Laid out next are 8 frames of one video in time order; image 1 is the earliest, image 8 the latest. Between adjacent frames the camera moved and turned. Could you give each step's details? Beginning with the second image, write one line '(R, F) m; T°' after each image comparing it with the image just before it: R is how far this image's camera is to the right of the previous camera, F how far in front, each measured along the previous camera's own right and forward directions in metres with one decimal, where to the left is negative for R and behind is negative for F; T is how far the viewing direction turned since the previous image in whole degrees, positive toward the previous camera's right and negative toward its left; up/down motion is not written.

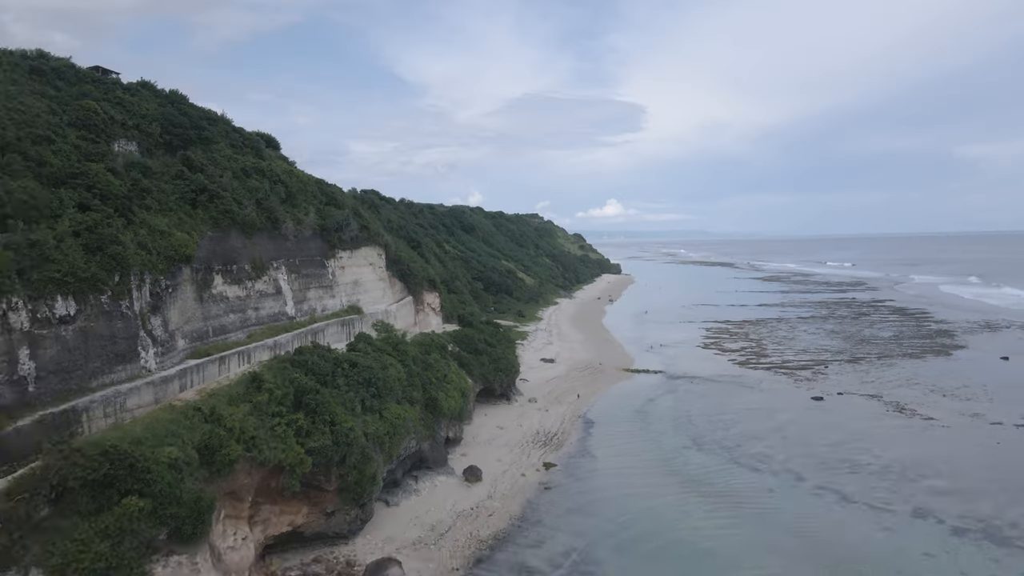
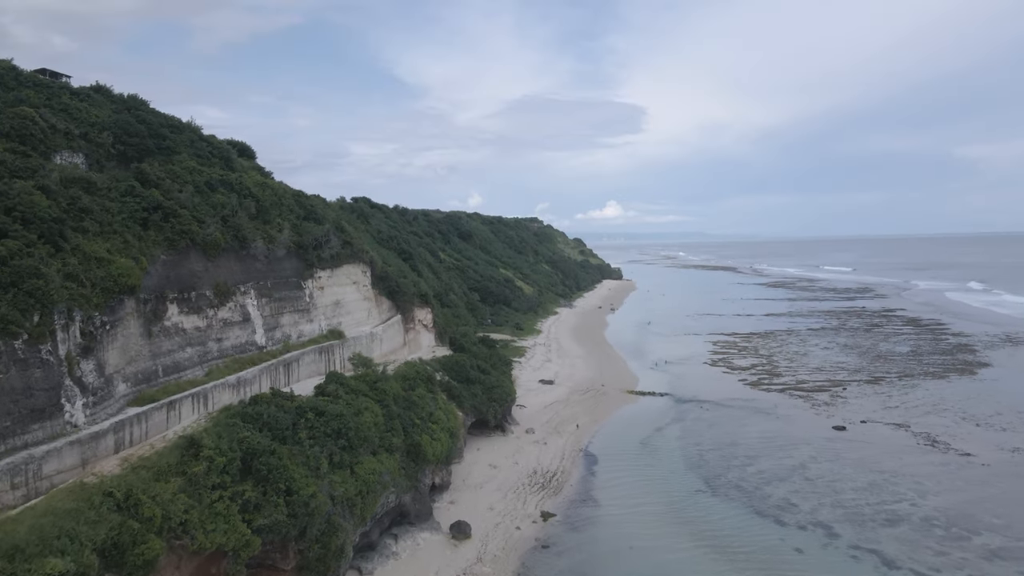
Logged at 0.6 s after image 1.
(+0.1, +1.6) m; 0°
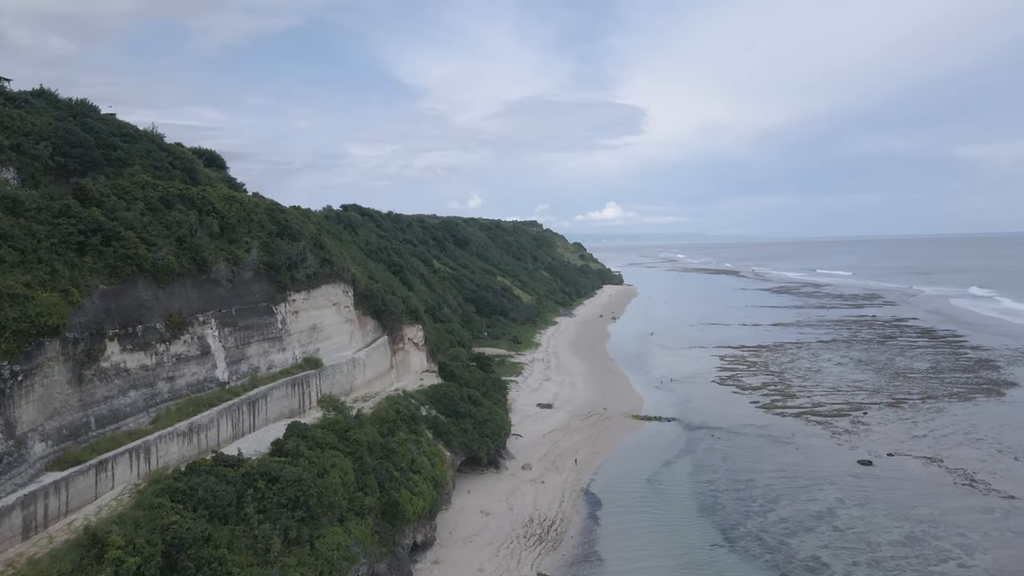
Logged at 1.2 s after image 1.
(+0.1, +1.6) m; 0°
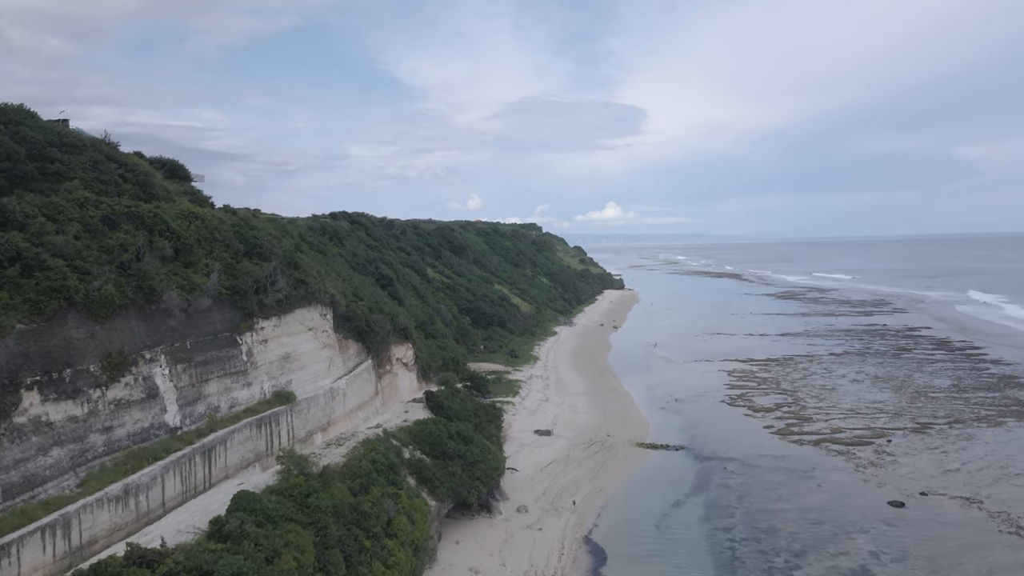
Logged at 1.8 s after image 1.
(+0.1, +1.6) m; 0°
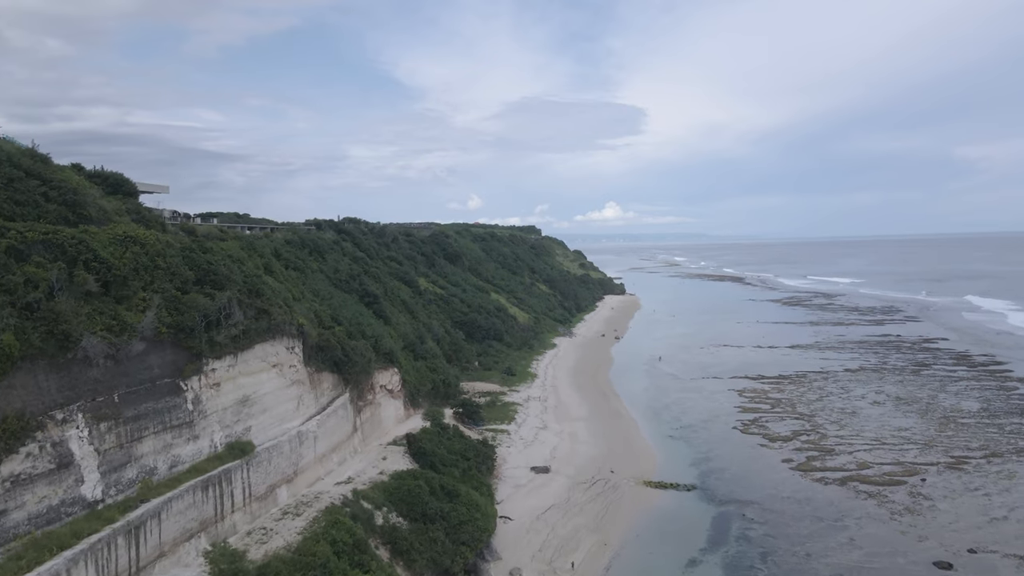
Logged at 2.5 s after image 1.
(+0.1, +1.9) m; 0°
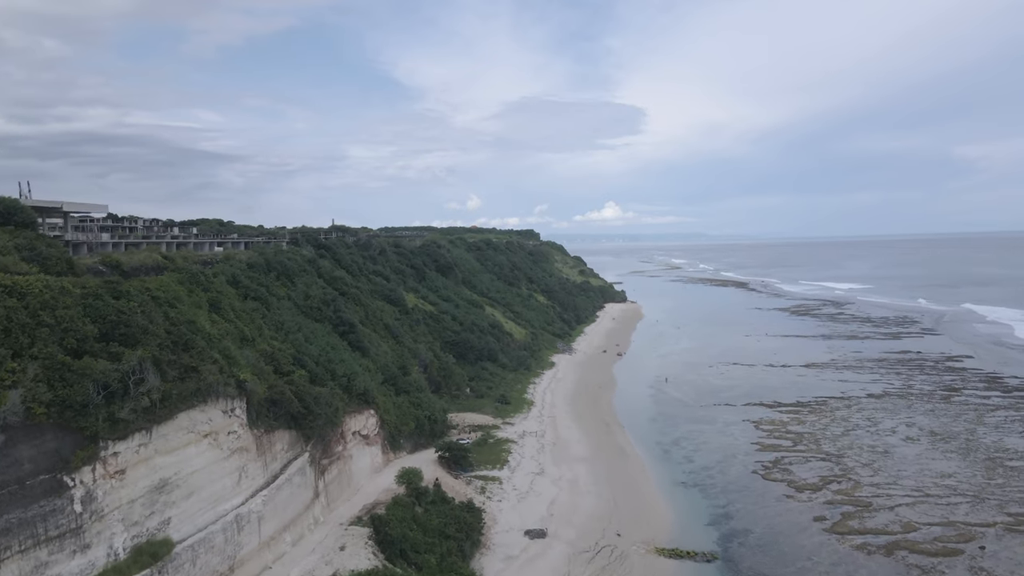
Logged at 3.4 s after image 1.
(+0.1, +2.6) m; 0°
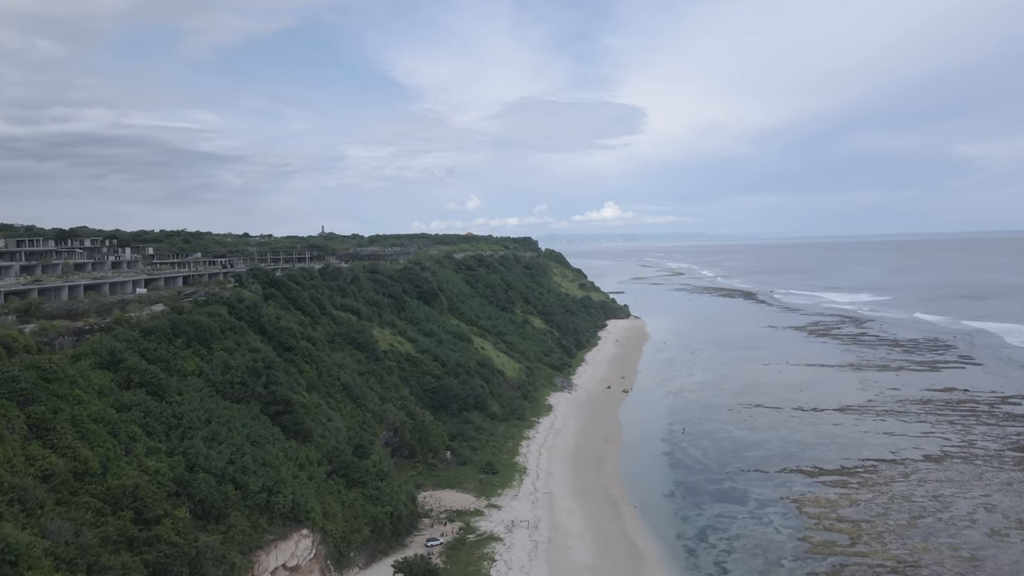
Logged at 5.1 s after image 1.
(+0.2, +4.8) m; 0°
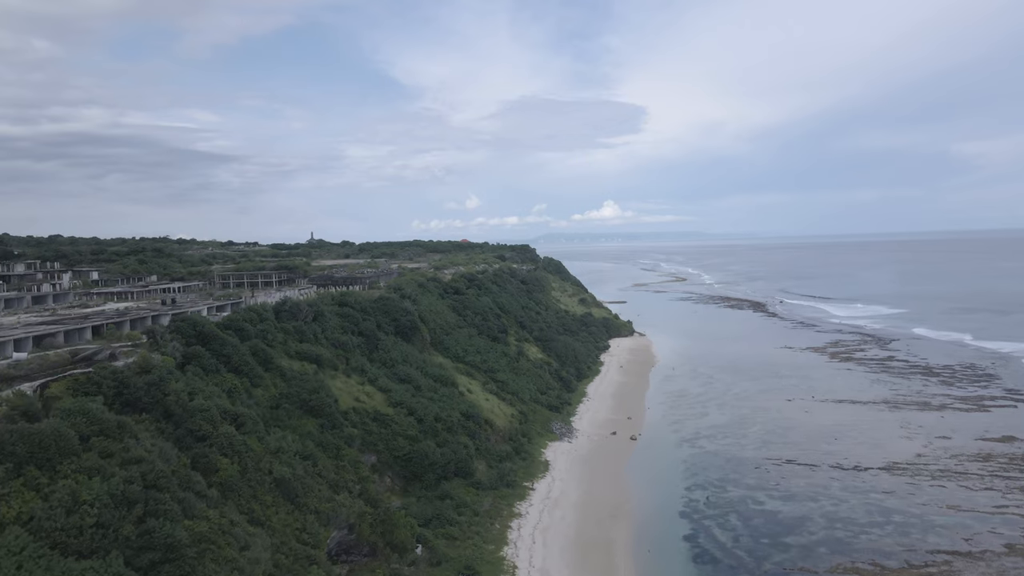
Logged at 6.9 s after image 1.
(+0.3, +4.8) m; 0°
